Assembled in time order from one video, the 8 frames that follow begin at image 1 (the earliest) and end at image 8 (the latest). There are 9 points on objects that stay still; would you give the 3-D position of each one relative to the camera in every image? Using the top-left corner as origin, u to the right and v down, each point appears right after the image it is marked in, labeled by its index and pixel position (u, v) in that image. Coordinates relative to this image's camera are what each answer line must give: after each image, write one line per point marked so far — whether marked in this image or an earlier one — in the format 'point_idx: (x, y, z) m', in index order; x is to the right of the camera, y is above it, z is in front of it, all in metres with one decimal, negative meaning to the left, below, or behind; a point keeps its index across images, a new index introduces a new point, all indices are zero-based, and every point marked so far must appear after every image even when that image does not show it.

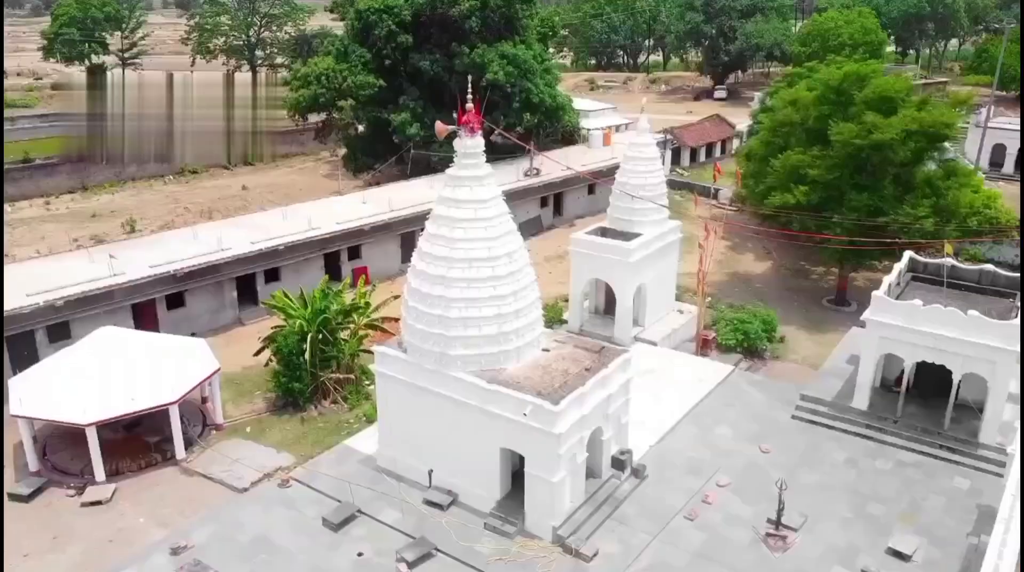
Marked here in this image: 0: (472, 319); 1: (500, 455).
0: (-0.5, -0.4, +10.5) m
1: (-0.2, -2.0, +10.7) m
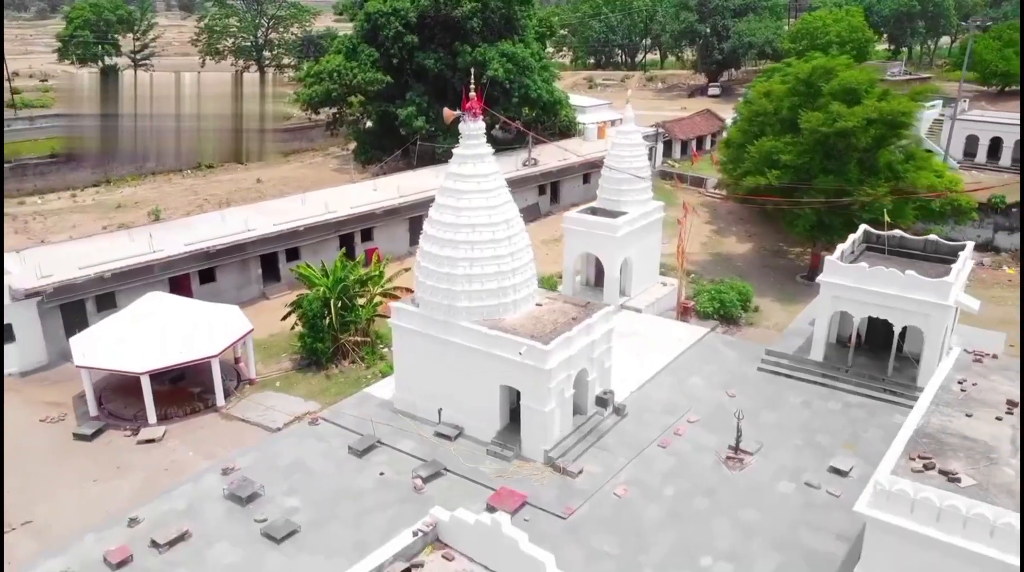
0: (-0.5, +0.1, +12.4) m
1: (-0.2, -1.5, +12.5) m
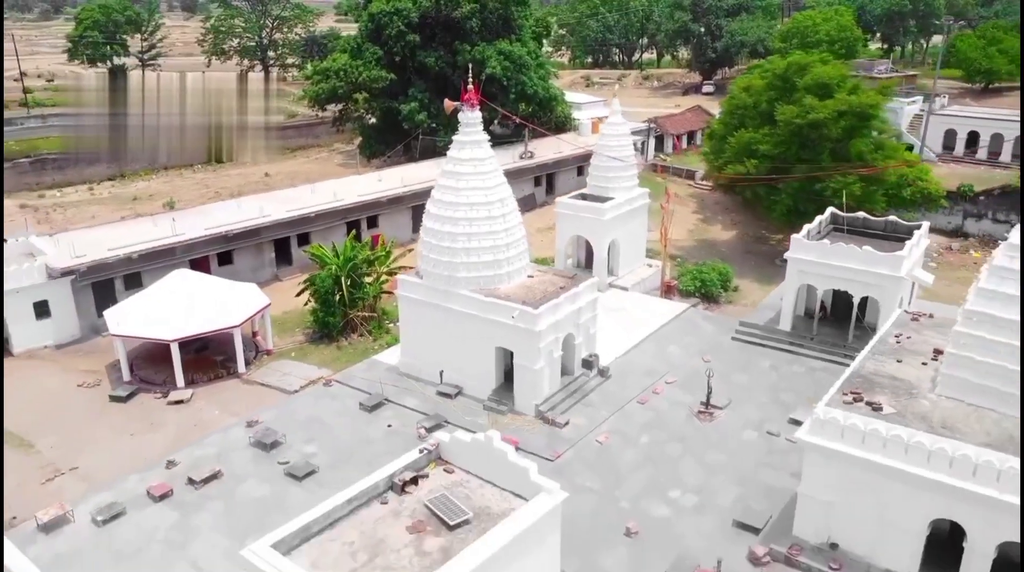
0: (-0.6, +0.6, +13.8) m
1: (-0.3, -1.0, +14.0) m
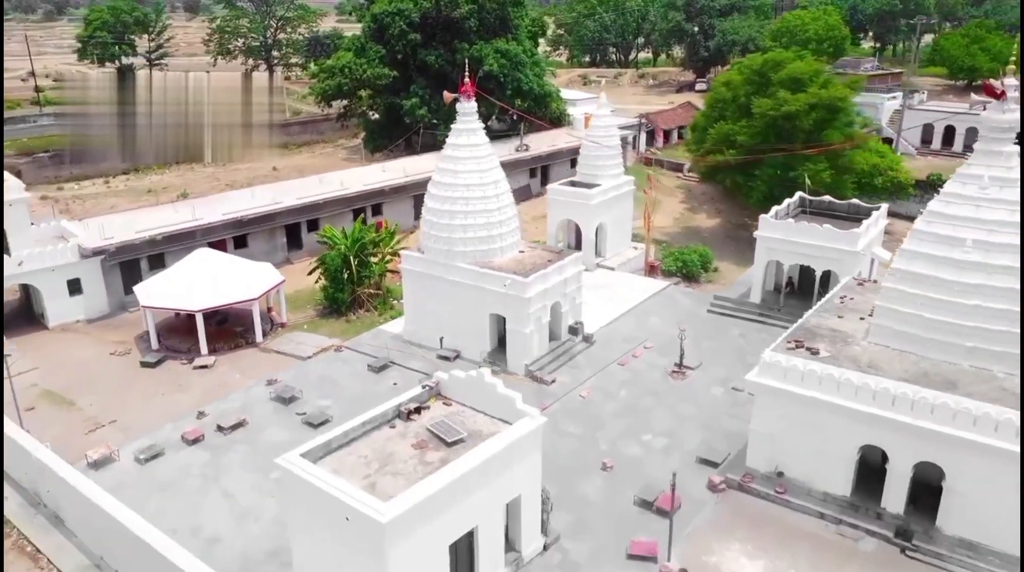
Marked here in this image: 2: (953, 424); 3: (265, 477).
0: (-0.7, +1.0, +15.4) m
1: (-0.4, -0.6, +15.5) m
2: (+4.9, -1.5, +10.0) m
3: (-3.4, -2.6, +12.3) m
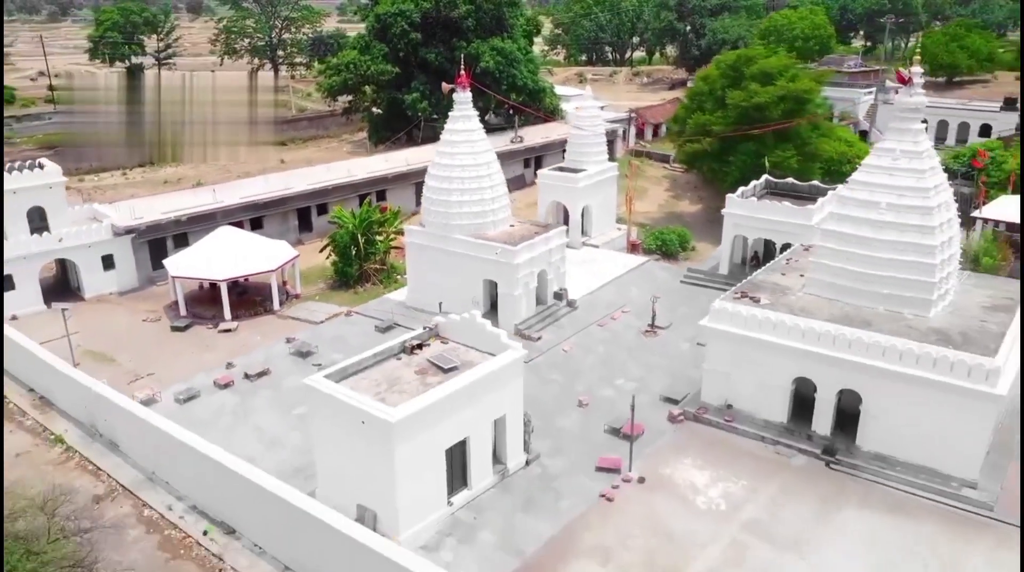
0: (-0.9, +1.6, +17.4) m
1: (-0.6, 0.0, +17.5) m
2: (+4.7, -0.9, +11.9) m
3: (-3.6, -2.0, +14.3) m
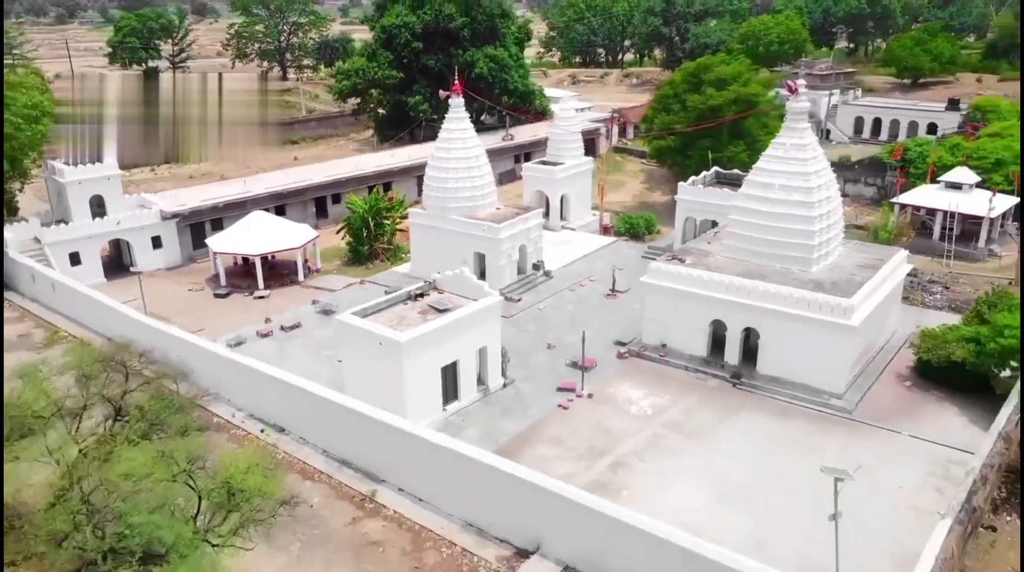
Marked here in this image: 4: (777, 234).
0: (-1.3, +2.3, +21.1) m
1: (-0.9, +0.7, +21.2) m
2: (+4.4, -0.2, +15.7) m
3: (-3.9, -1.4, +18.0) m
4: (+4.8, +0.9, +16.2) m
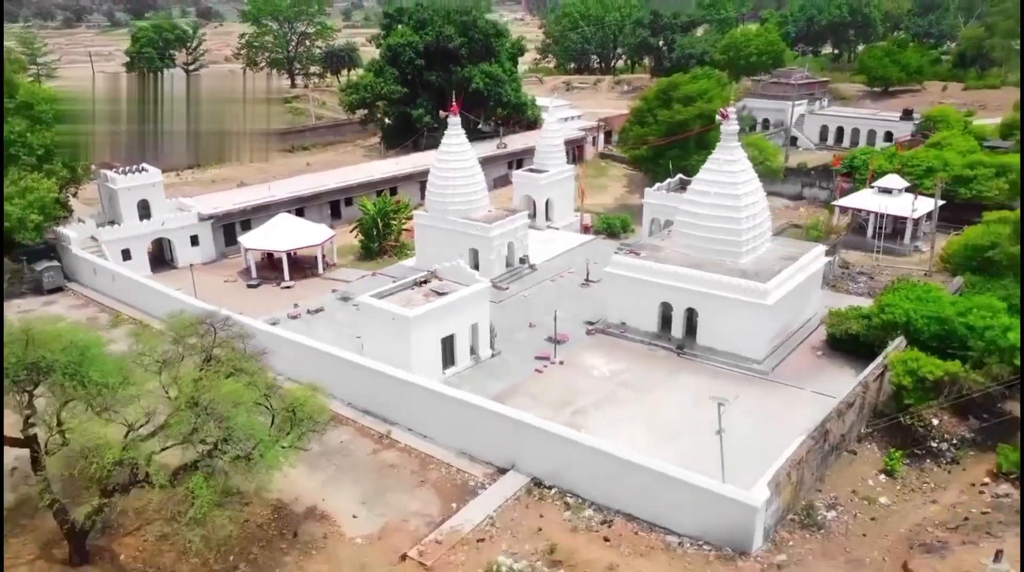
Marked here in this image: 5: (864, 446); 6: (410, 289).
0: (-1.6, +2.5, +24.9) m
1: (-1.2, +0.9, +25.0) m
2: (+4.1, 0.0, +19.5) m
3: (-4.2, -1.1, +21.8) m
4: (+4.5, +1.2, +20.0) m
5: (+6.0, -2.7, +15.4) m
6: (-2.2, -0.1, +19.5) m
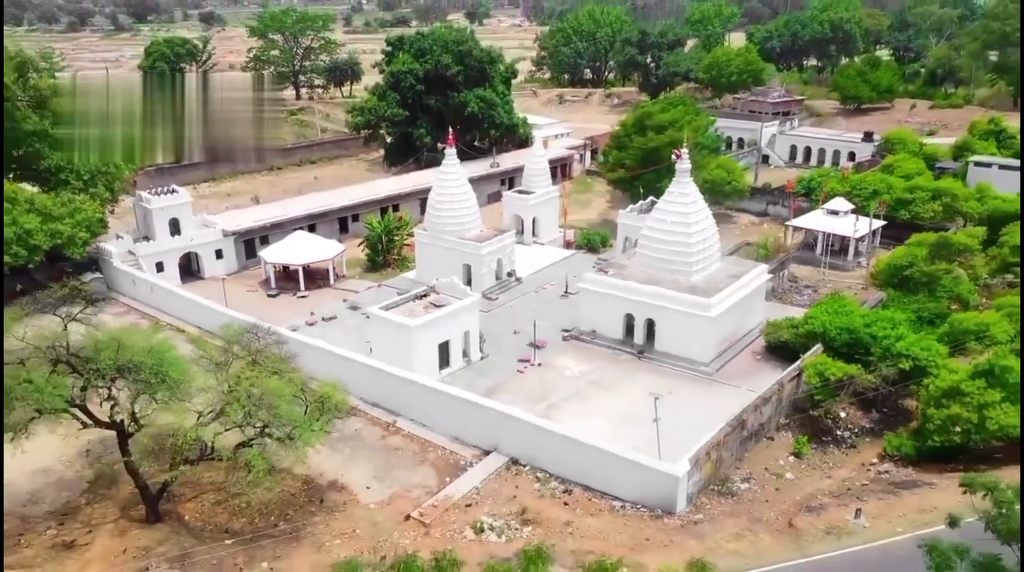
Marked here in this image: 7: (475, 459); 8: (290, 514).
0: (-1.9, +2.2, +28.4) m
1: (-1.6, +0.6, +28.6) m
2: (+3.7, -0.3, +23.0) m
3: (-4.6, -1.4, +25.4) m
4: (+4.1, +0.8, +23.5) m
5: (+5.7, -3.1, +18.9) m
6: (-2.5, -0.4, +23.1) m
7: (-0.8, -3.5, +18.4) m
8: (-4.1, -4.2, +16.5) m
